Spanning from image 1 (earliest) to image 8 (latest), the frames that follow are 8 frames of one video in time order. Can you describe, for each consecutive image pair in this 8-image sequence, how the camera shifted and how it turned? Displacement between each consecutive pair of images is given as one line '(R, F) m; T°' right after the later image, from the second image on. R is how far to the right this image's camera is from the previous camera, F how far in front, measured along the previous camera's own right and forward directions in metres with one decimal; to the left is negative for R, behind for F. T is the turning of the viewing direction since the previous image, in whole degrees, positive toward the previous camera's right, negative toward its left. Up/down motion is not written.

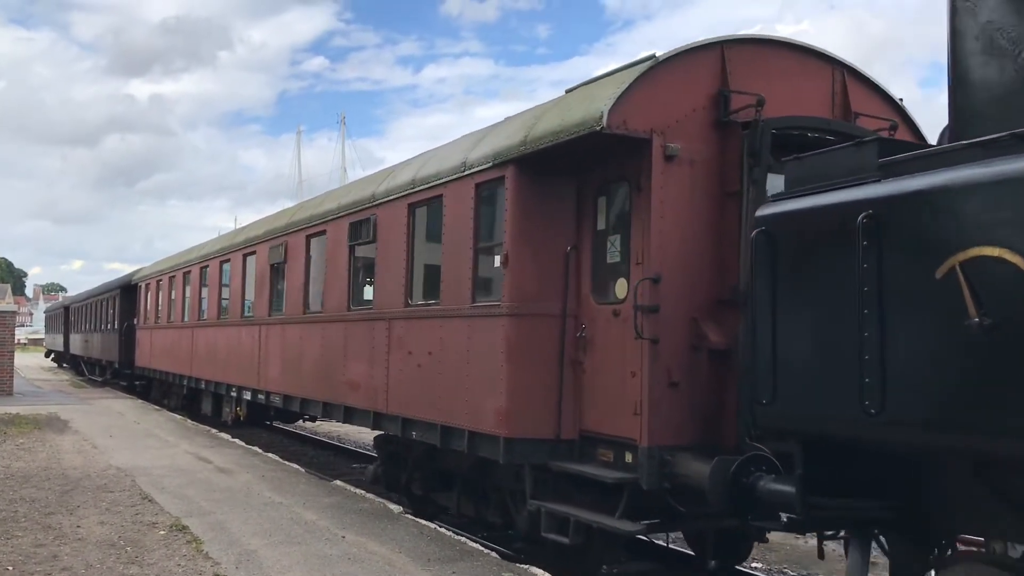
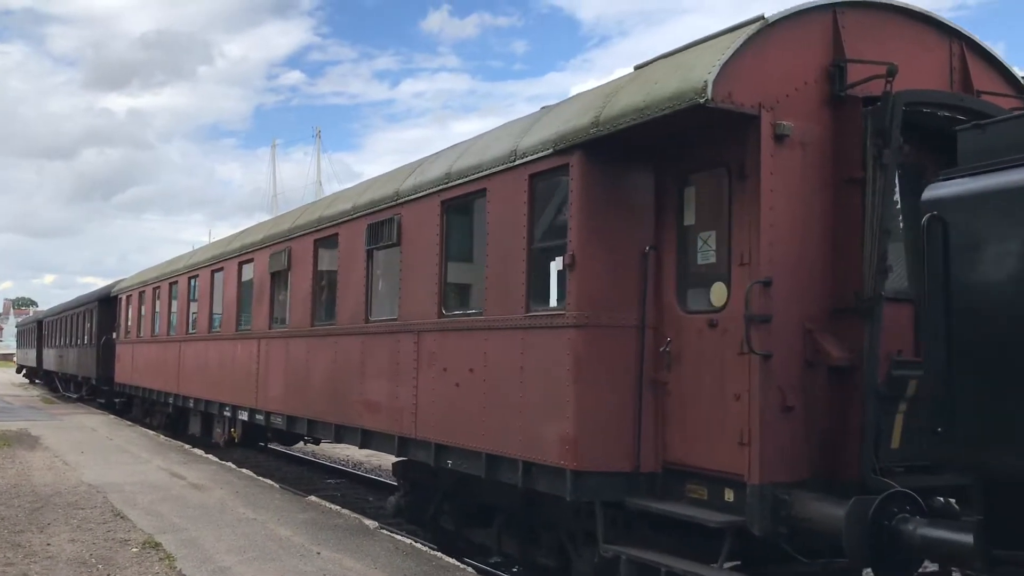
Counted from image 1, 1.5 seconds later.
(-0.5, +0.9) m; +1°
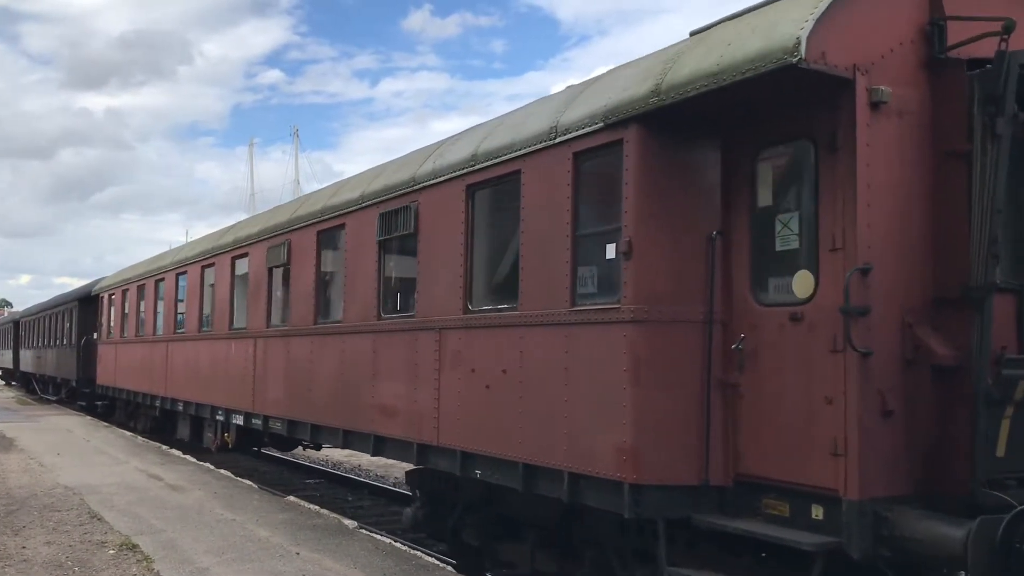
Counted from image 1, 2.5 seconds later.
(-0.4, +0.6) m; +1°
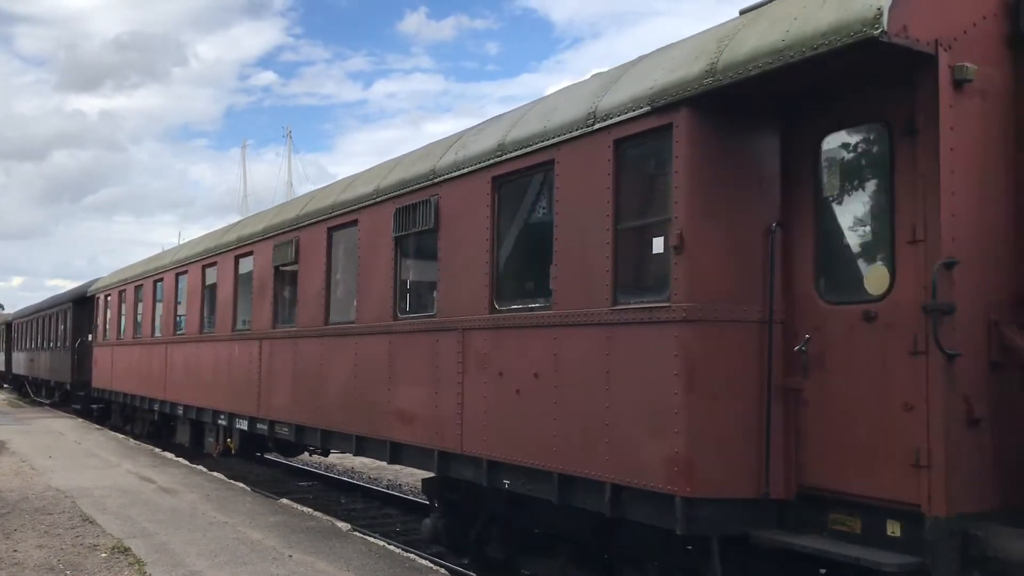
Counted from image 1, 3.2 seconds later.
(-0.2, +0.4) m; 0°
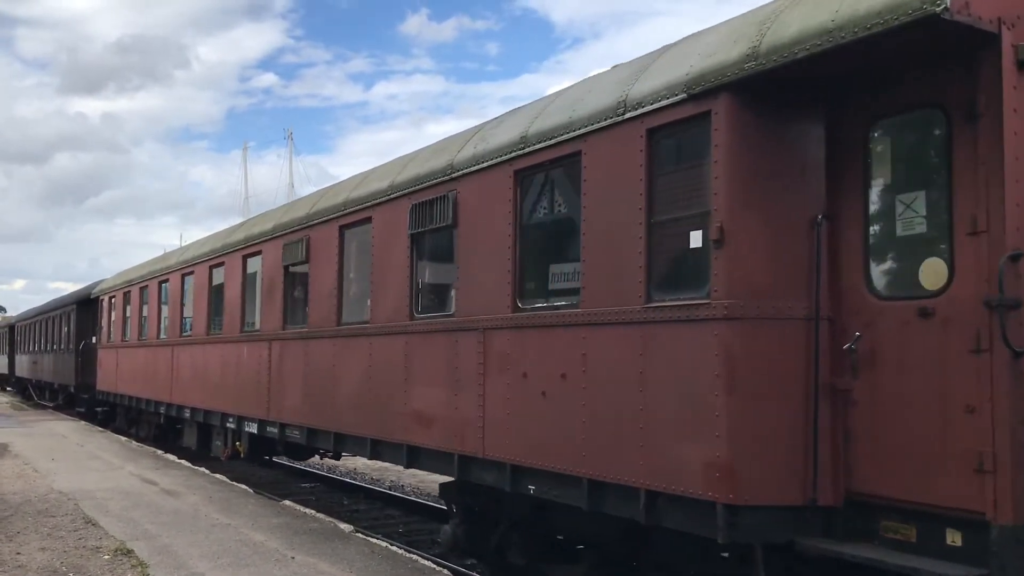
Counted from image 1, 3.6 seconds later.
(-0.1, +0.2) m; 0°
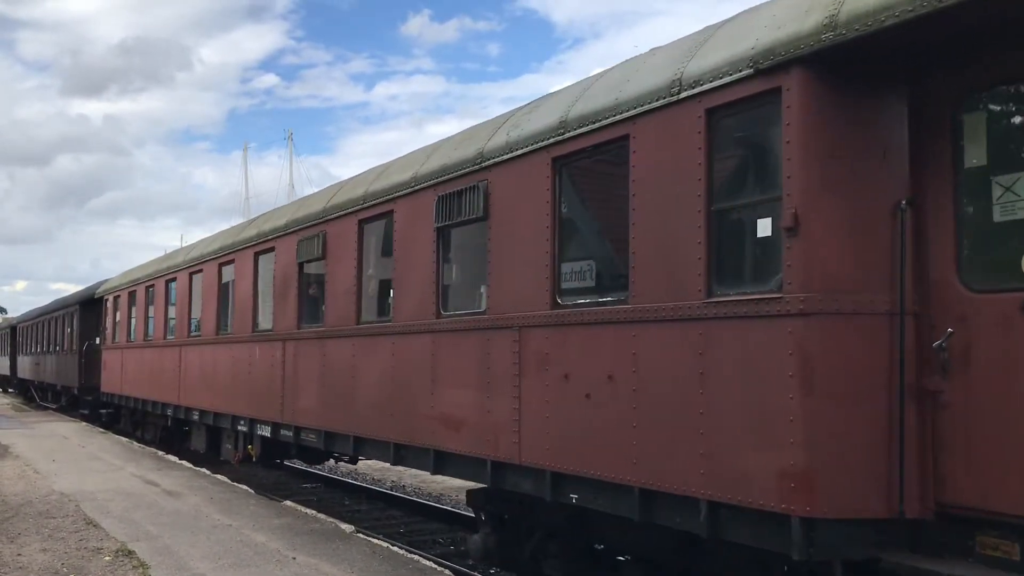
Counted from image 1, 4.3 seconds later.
(-0.2, +0.3) m; 0°
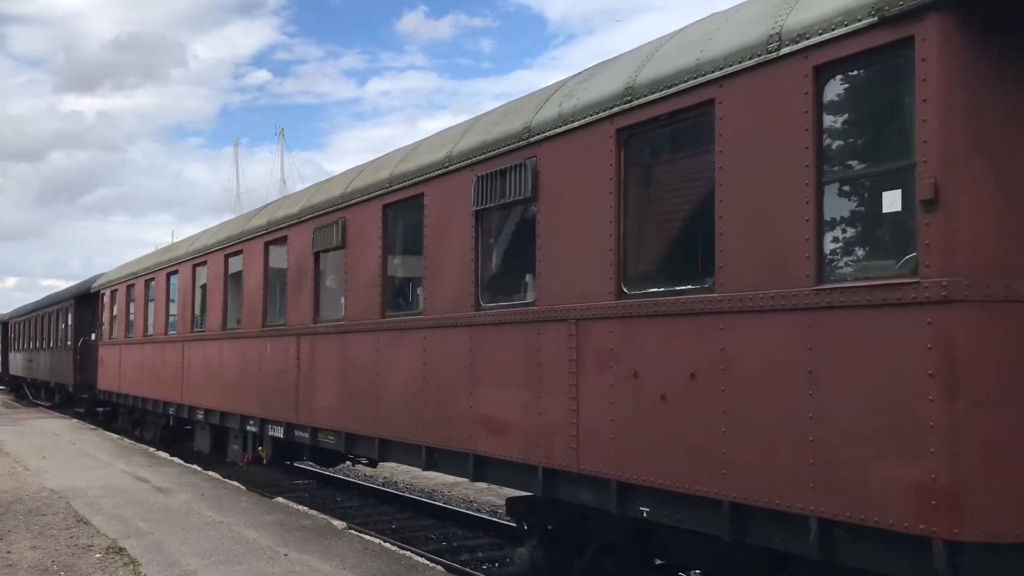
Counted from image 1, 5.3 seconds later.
(-0.3, +0.5) m; 0°
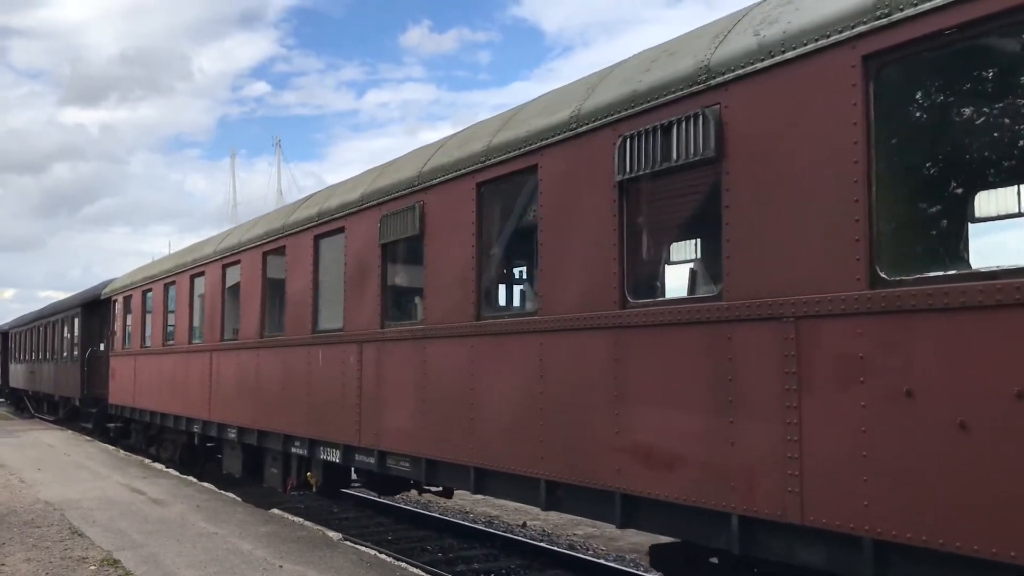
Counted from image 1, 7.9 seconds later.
(-0.8, +1.2) m; 0°
